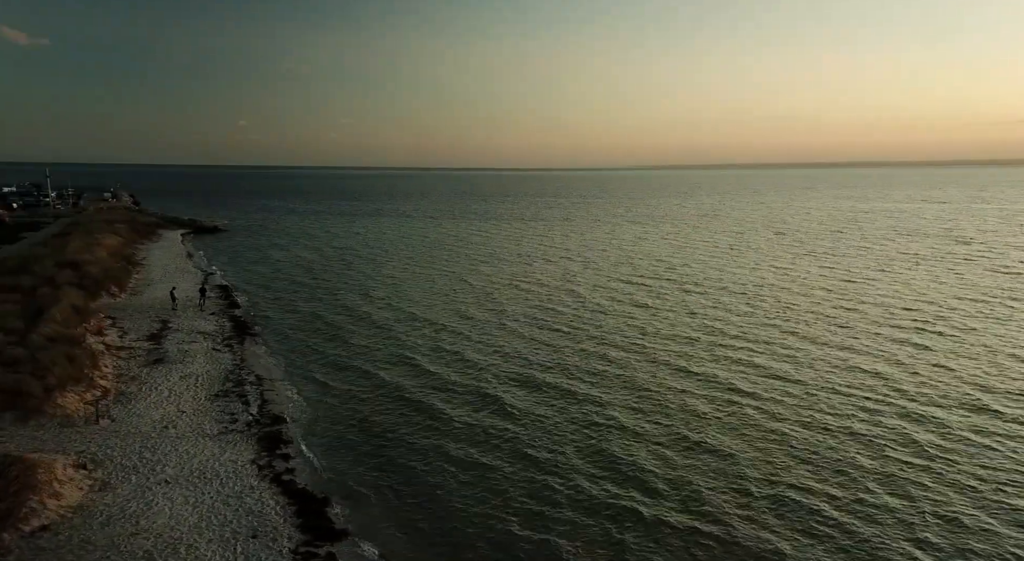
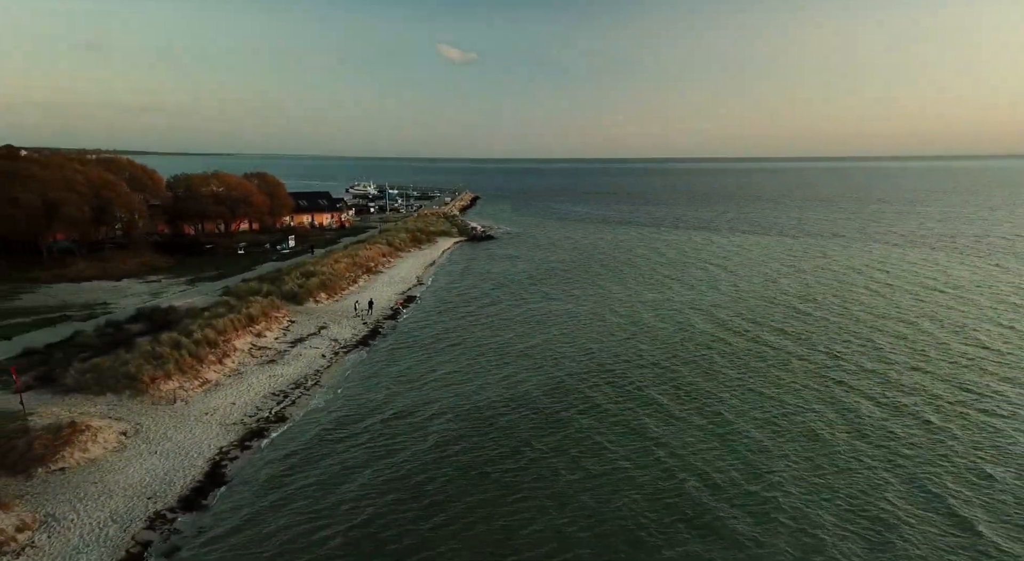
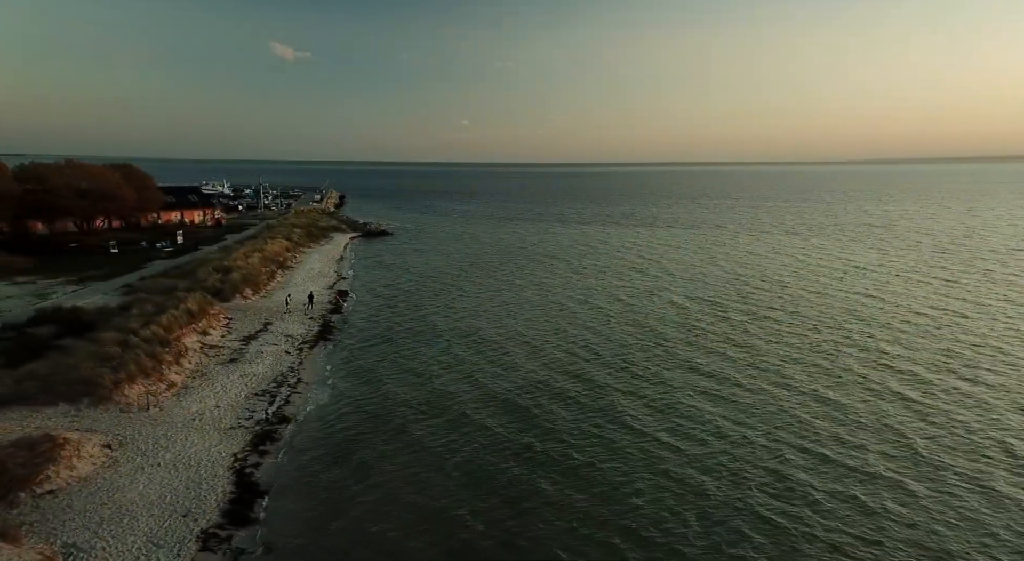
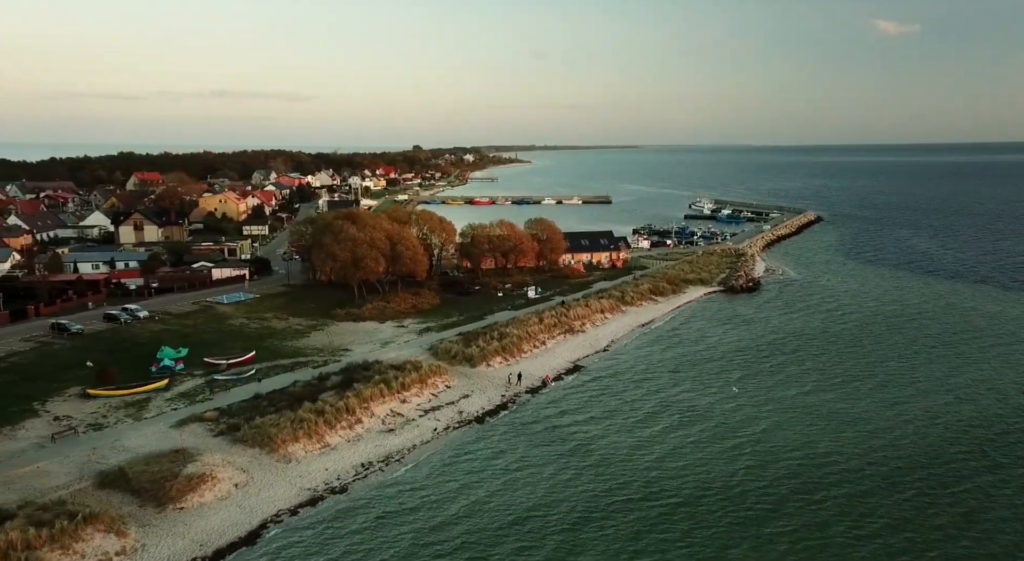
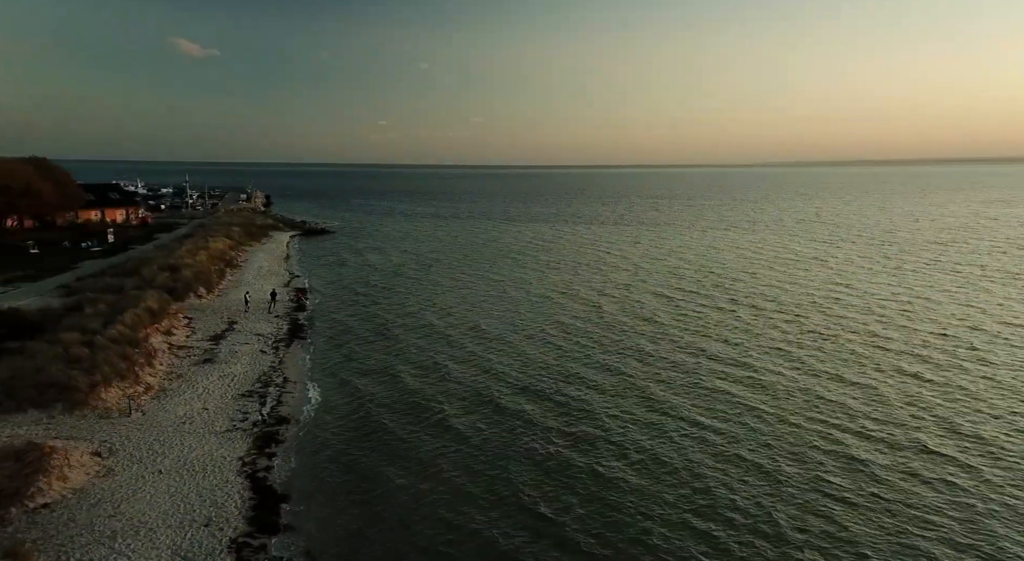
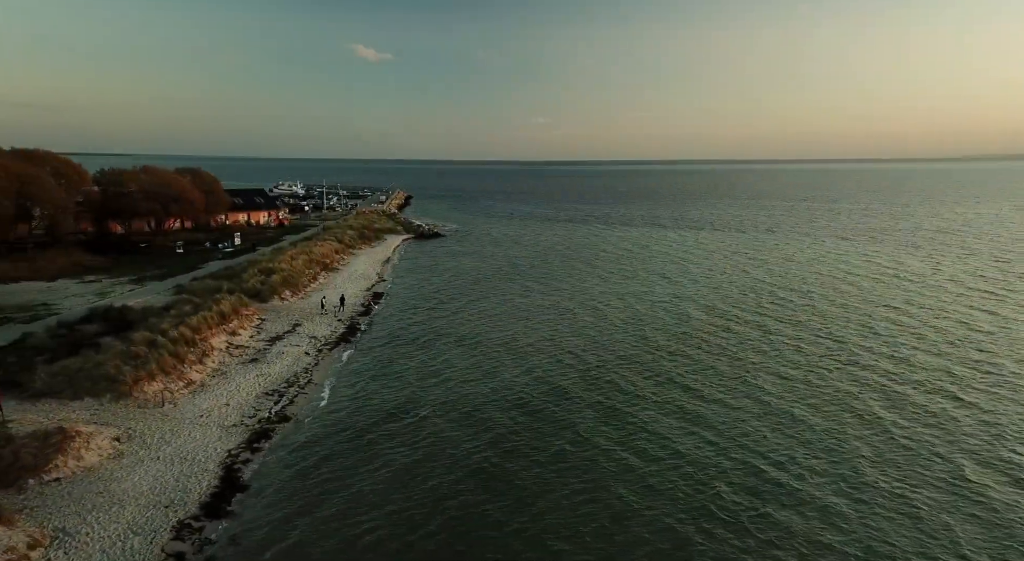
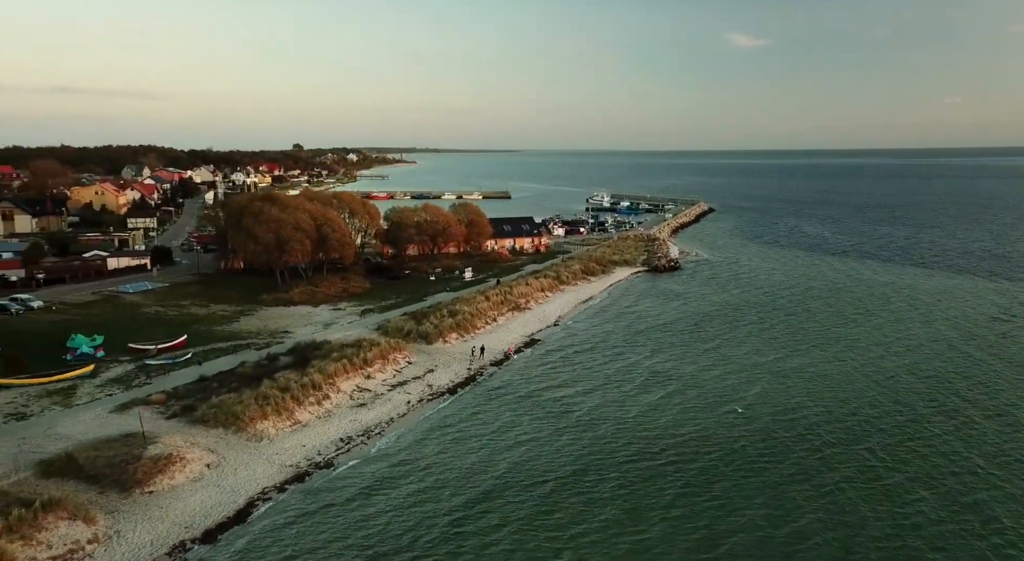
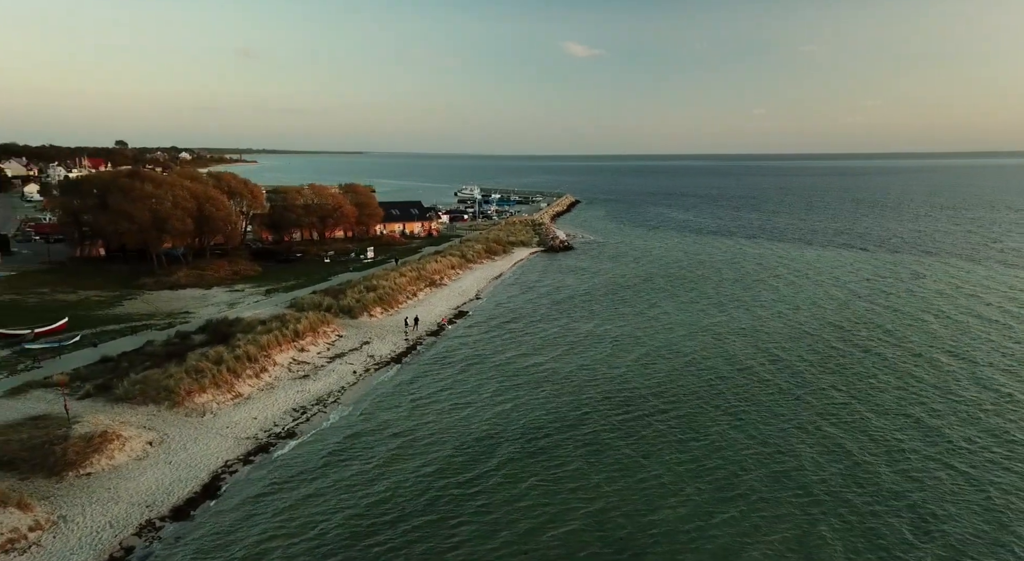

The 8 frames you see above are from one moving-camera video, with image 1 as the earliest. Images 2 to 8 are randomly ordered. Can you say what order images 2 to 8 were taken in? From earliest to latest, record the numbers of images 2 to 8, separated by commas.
5, 3, 6, 2, 8, 7, 4
